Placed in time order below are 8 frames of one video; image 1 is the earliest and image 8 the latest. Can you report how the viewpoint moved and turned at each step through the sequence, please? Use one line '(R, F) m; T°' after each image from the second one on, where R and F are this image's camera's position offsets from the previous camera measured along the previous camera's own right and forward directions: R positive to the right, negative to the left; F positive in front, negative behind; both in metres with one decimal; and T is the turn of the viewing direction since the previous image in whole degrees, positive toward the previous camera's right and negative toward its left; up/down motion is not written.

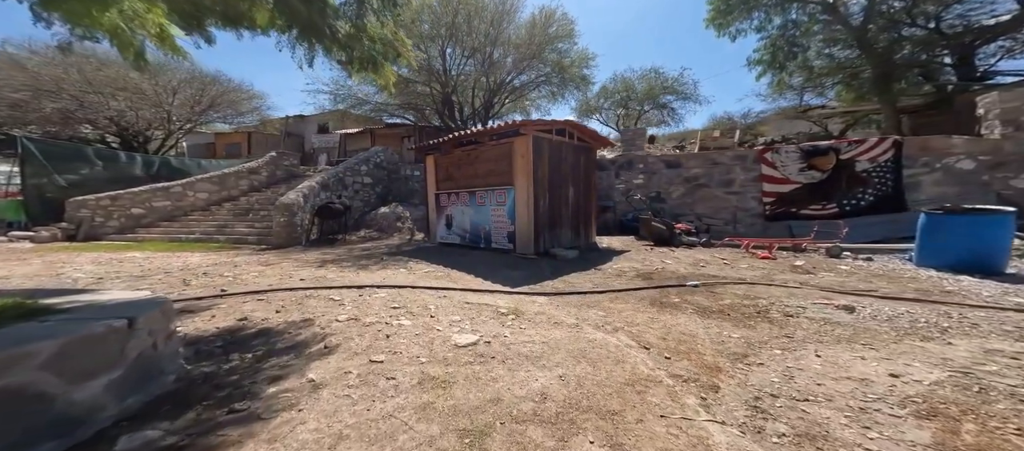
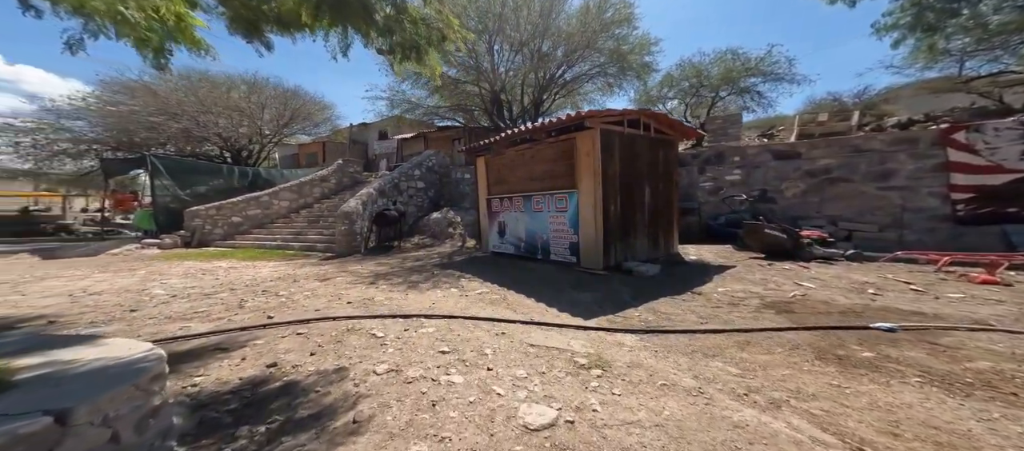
(-0.2, +0.6) m; -8°
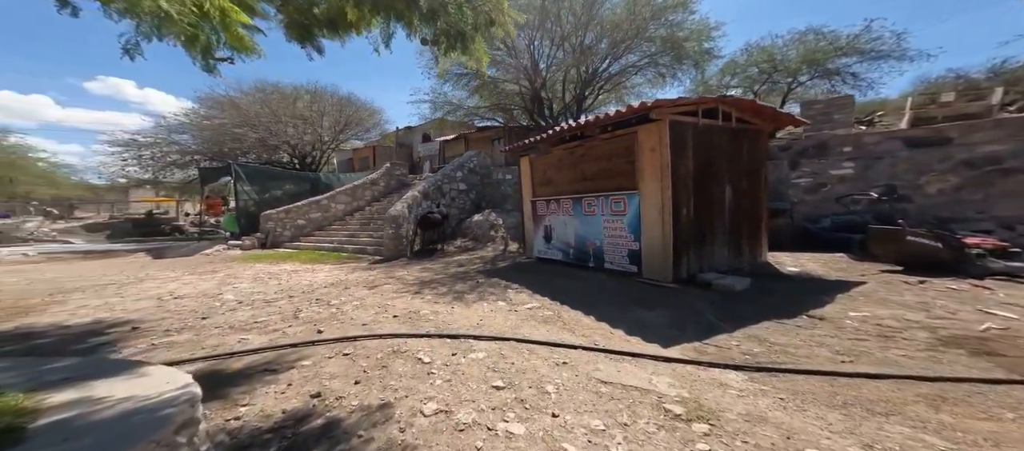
(-0.1, +0.3) m; -7°
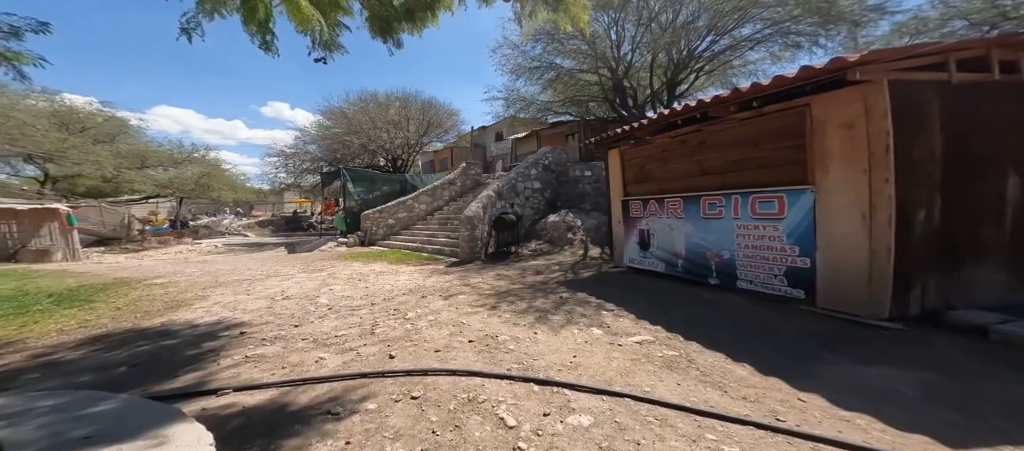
(-0.2, +0.7) m; -12°
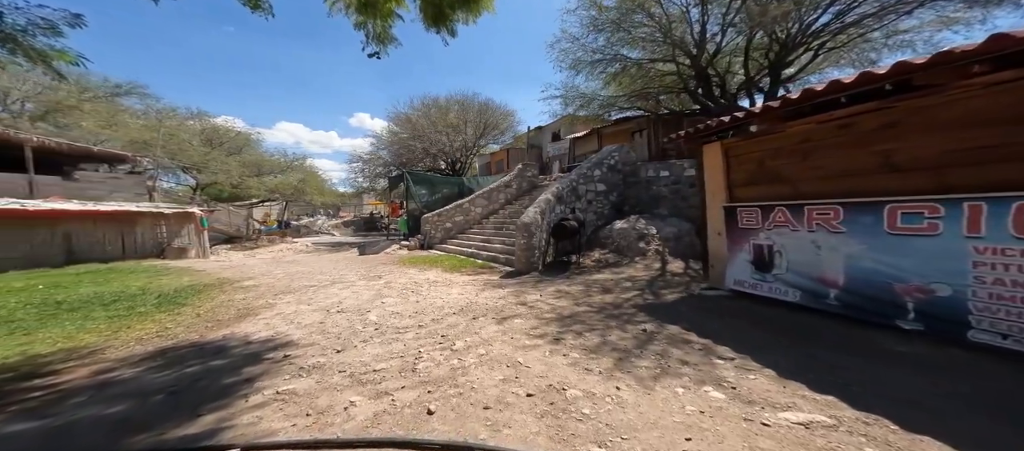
(-0.1, +0.8) m; -9°
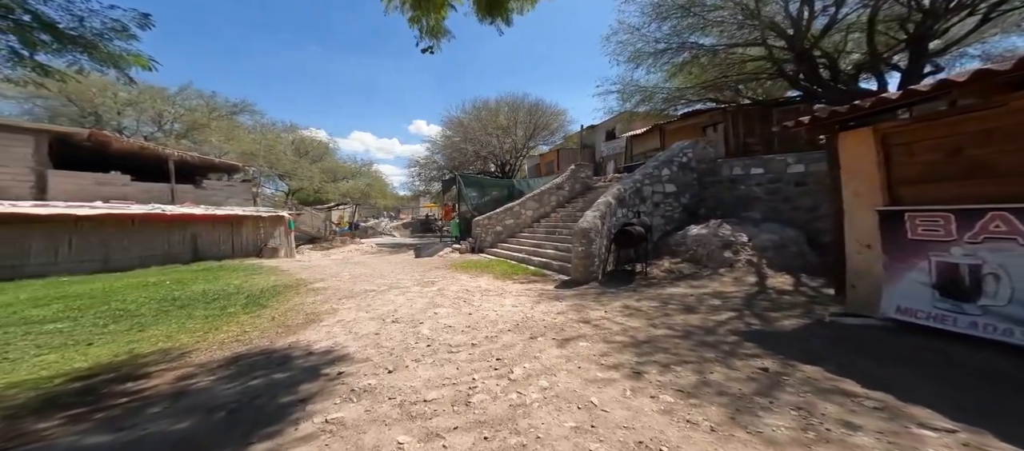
(-0.1, +0.5) m; -9°
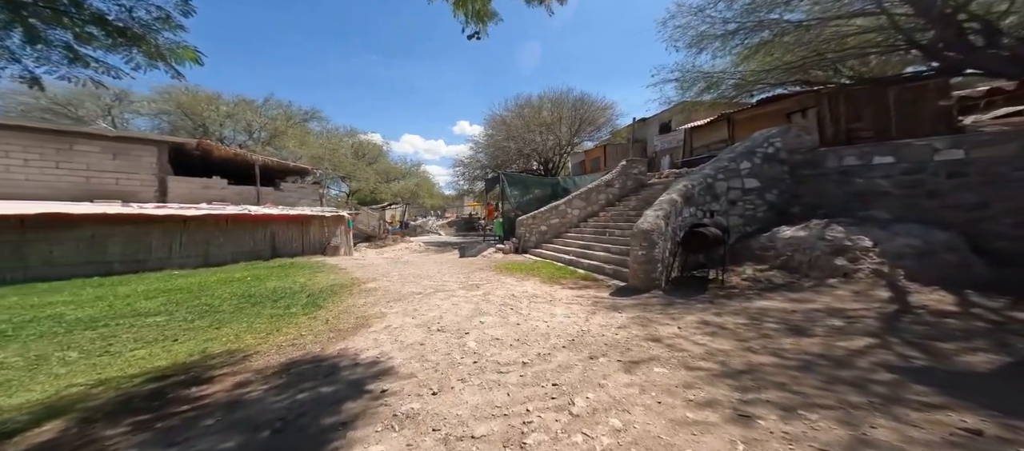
(-0.1, +0.5) m; -7°
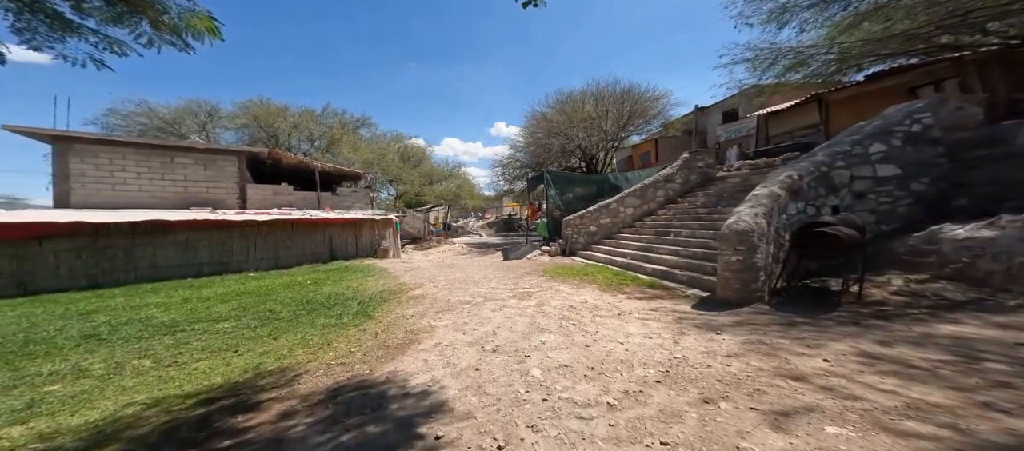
(-0.4, +0.8) m; -6°
